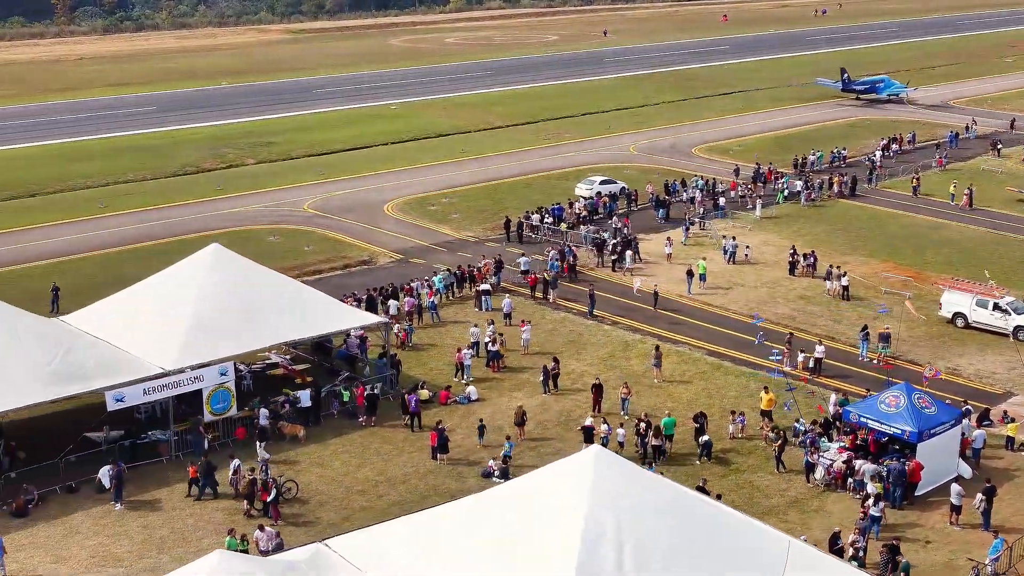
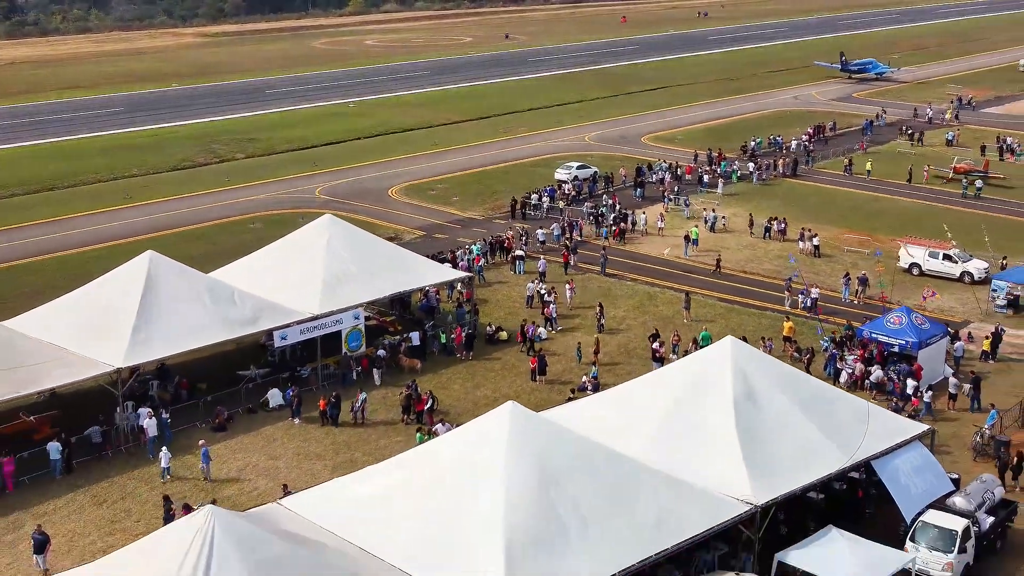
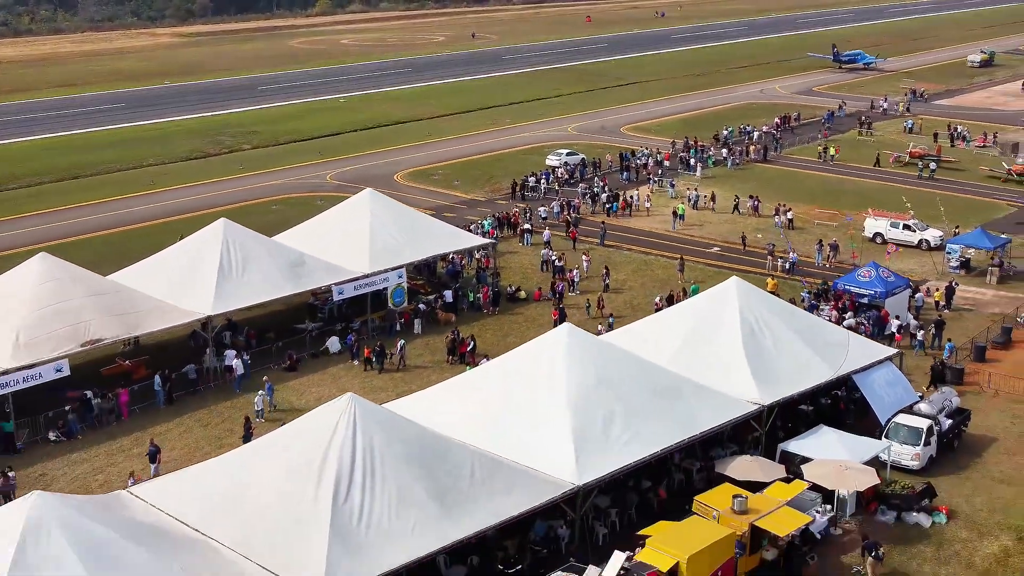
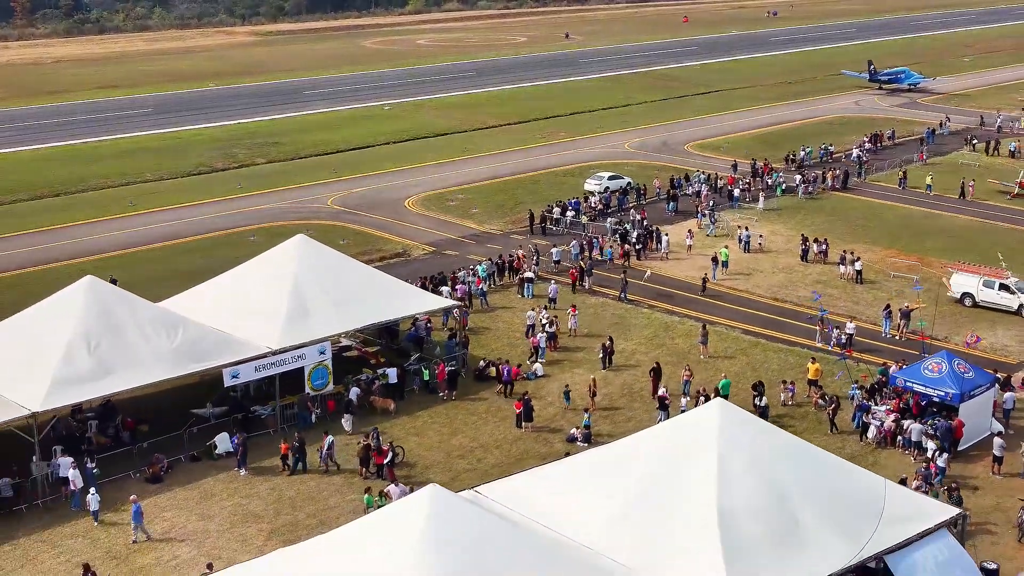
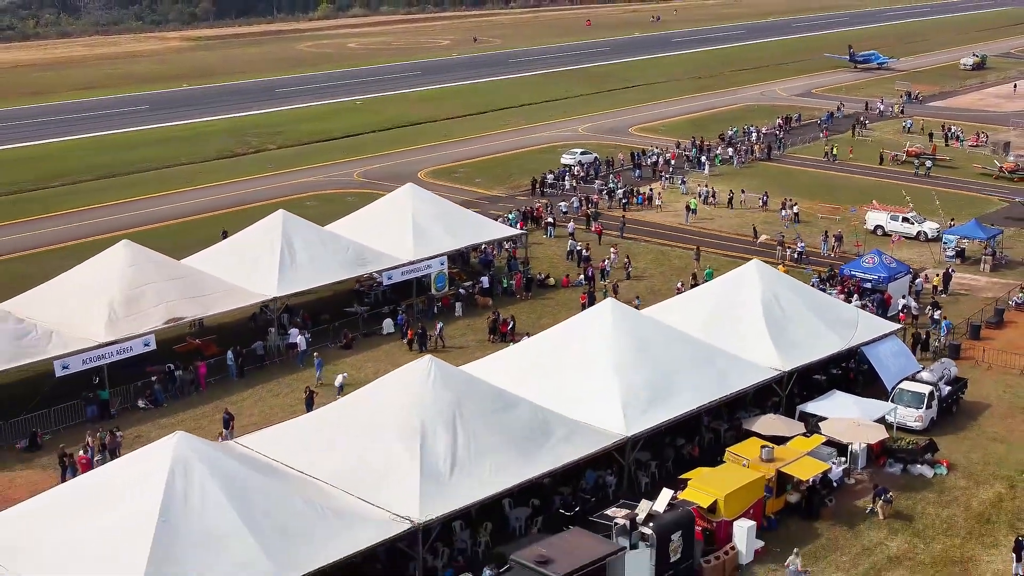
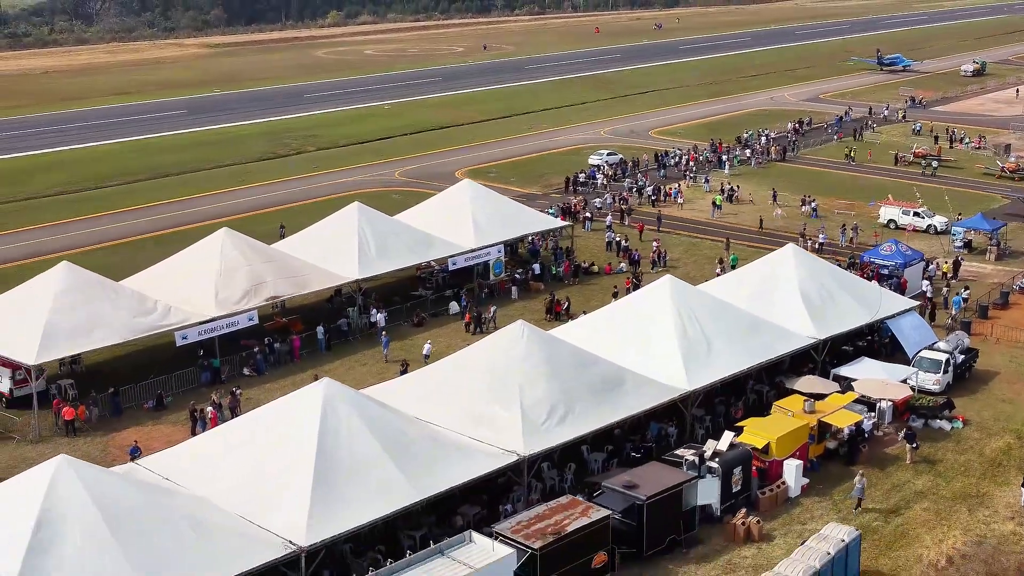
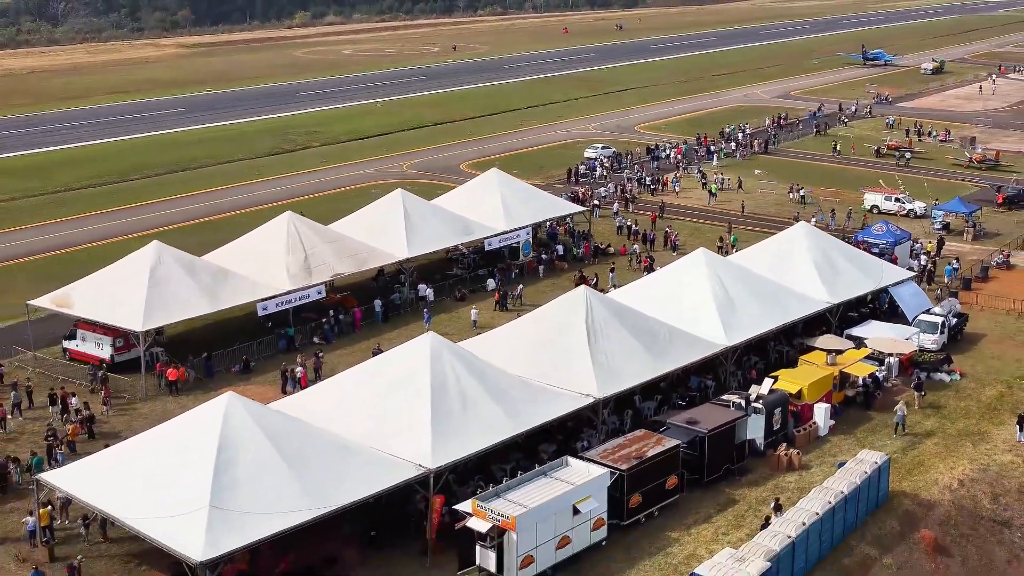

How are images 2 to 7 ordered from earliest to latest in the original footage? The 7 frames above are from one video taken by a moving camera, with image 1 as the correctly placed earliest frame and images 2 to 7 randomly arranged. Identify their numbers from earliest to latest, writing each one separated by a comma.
4, 2, 3, 5, 6, 7
